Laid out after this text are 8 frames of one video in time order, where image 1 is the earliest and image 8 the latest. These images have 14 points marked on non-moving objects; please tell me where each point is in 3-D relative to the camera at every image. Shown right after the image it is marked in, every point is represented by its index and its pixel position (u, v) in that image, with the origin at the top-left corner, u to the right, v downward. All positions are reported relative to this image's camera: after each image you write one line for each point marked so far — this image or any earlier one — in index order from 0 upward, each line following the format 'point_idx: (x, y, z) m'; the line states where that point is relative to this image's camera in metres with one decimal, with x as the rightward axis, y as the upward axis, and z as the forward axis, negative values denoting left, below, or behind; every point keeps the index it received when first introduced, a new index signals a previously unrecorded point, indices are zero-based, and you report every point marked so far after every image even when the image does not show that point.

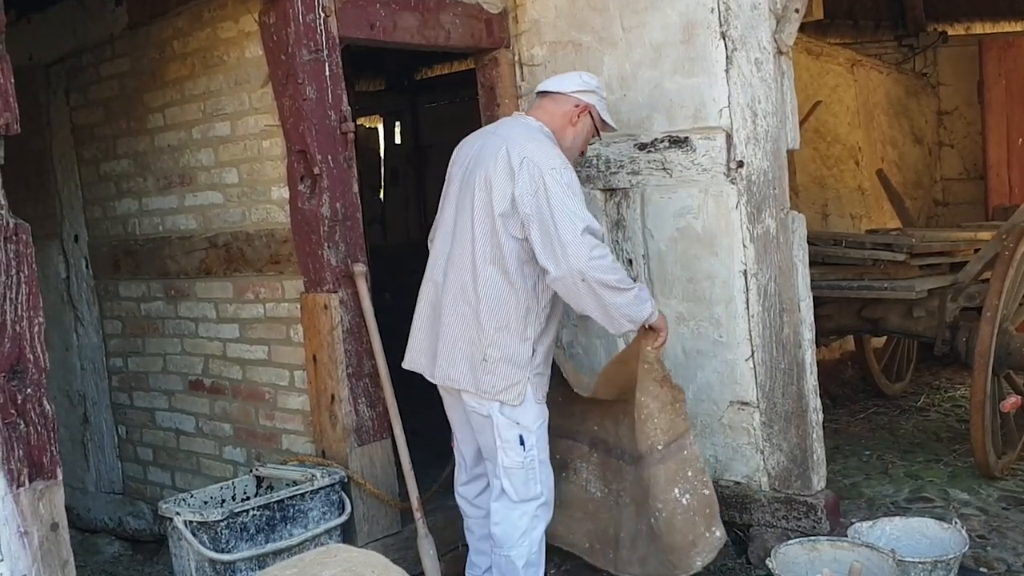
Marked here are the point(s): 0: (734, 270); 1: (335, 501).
0: (+0.8, +0.1, +4.0) m
1: (-0.6, -0.7, +3.6) m
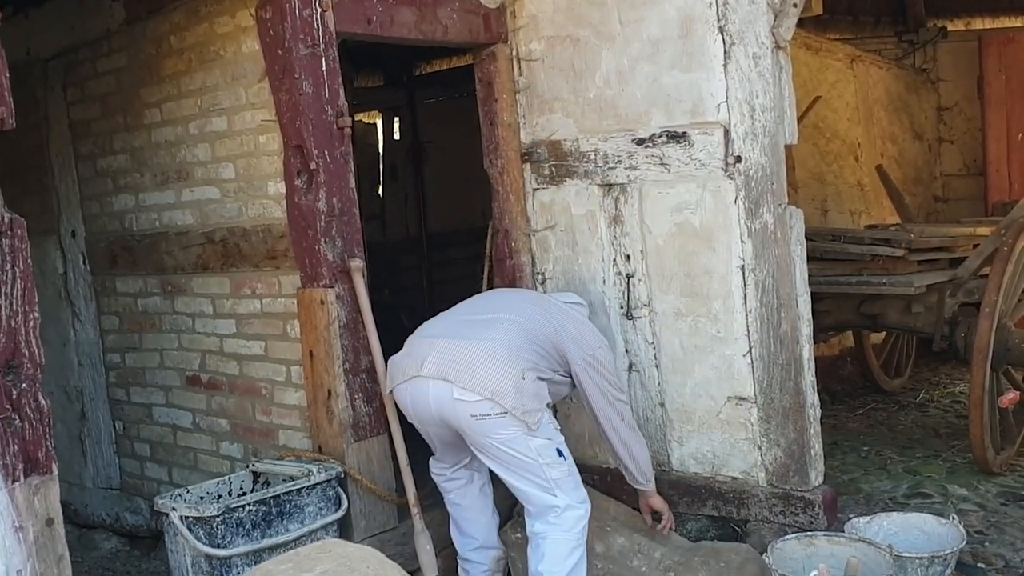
0: (+0.8, +0.1, +4.0) m
1: (-0.6, -0.7, +3.6) m
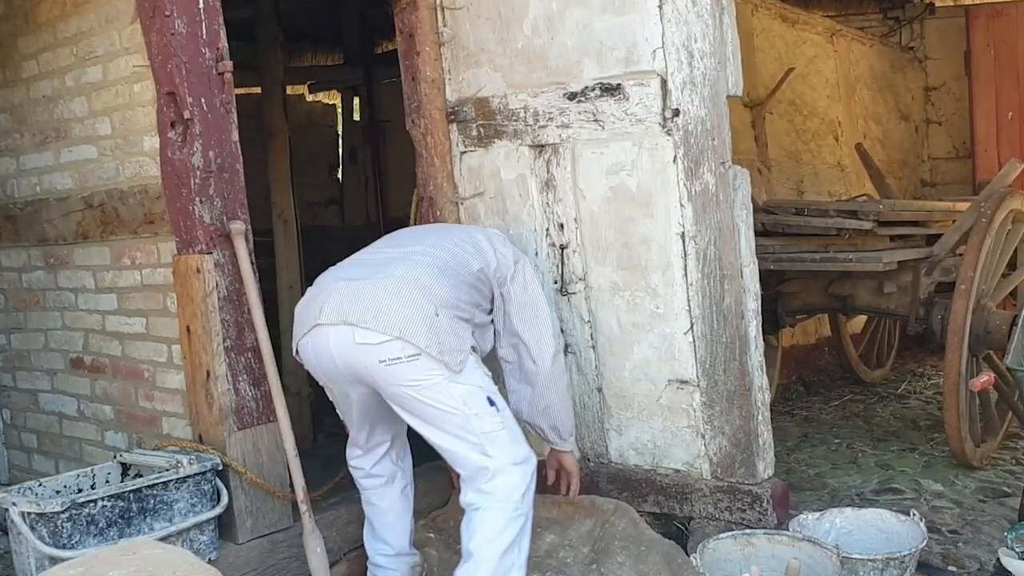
0: (+0.5, +0.2, +3.5) m
1: (-0.9, -0.6, +3.2) m
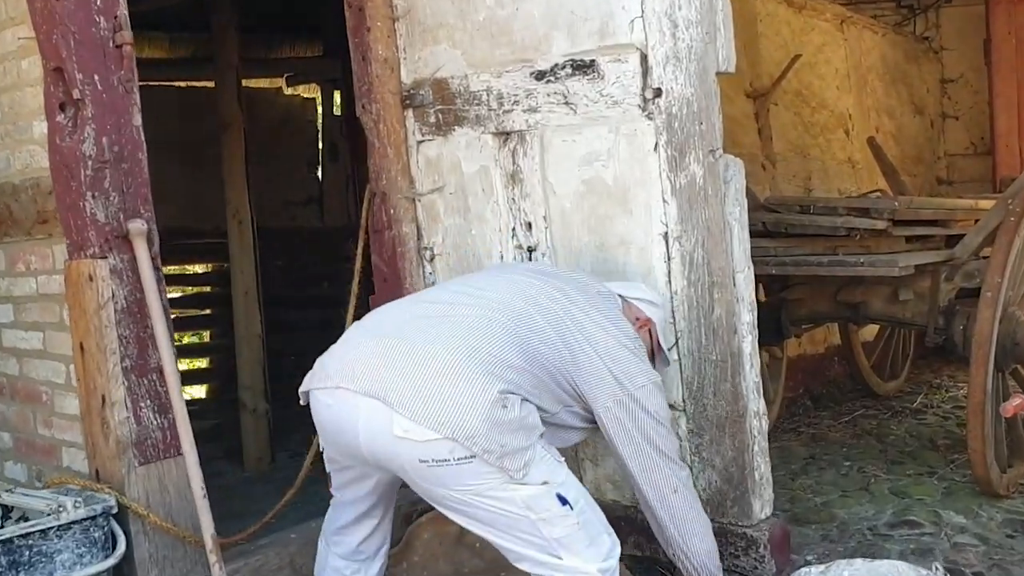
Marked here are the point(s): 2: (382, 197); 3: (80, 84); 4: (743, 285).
0: (+0.4, +0.1, +3.0) m
1: (-1.0, -0.6, +2.7) m
2: (-0.4, +0.3, +3.7) m
3: (-1.0, +0.5, +2.7) m
4: (+0.6, 0.0, +3.0) m
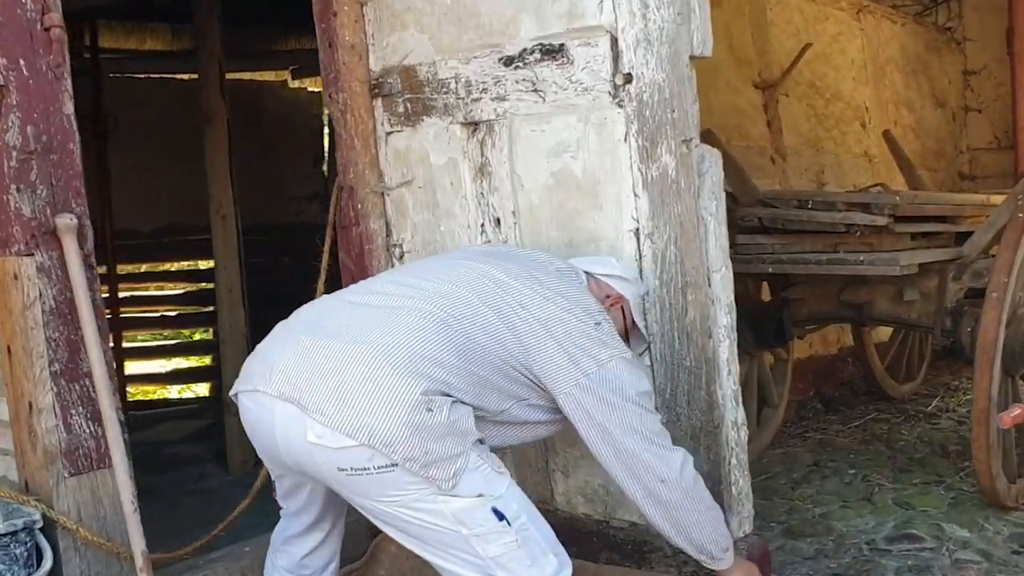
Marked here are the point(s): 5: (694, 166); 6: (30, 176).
0: (+0.3, +0.1, +2.8) m
1: (-1.1, -0.6, +2.5) m
2: (-0.5, +0.3, +3.5) m
3: (-1.1, +0.5, +2.5) m
4: (+0.5, 0.0, +2.8) m
5: (+0.4, +0.3, +2.7) m
6: (-1.1, +0.3, +2.6) m
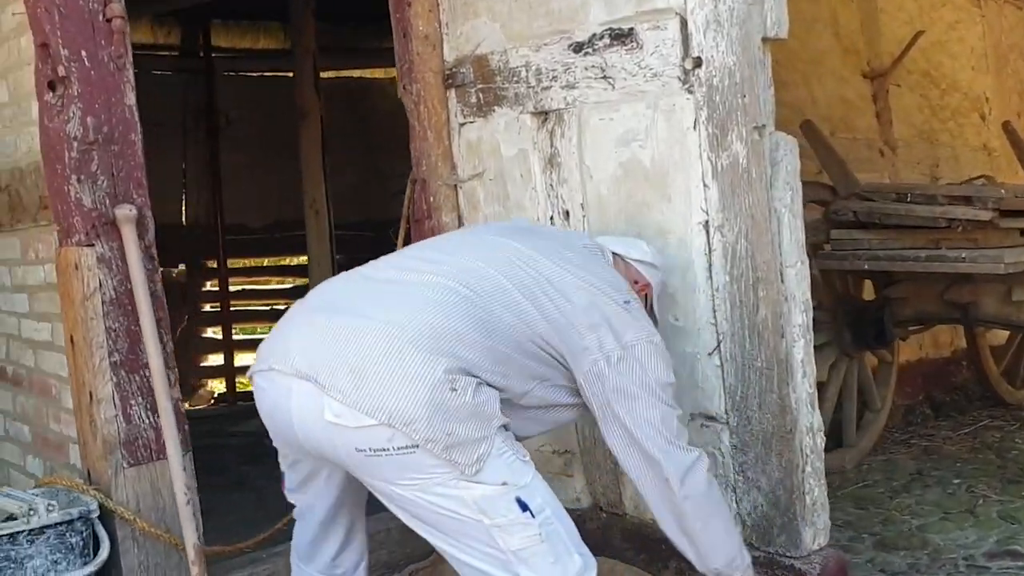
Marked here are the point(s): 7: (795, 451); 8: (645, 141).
0: (+0.4, +0.2, +2.7) m
1: (-1.0, -0.6, +2.5) m
2: (-0.3, +0.3, +3.5) m
3: (-1.0, +0.5, +2.6) m
4: (+0.7, 0.0, +2.6) m
5: (+0.6, +0.3, +2.6) m
6: (-1.0, +0.3, +2.6) m
7: (+0.7, -0.4, +2.7) m
8: (+0.3, +0.4, +2.8) m
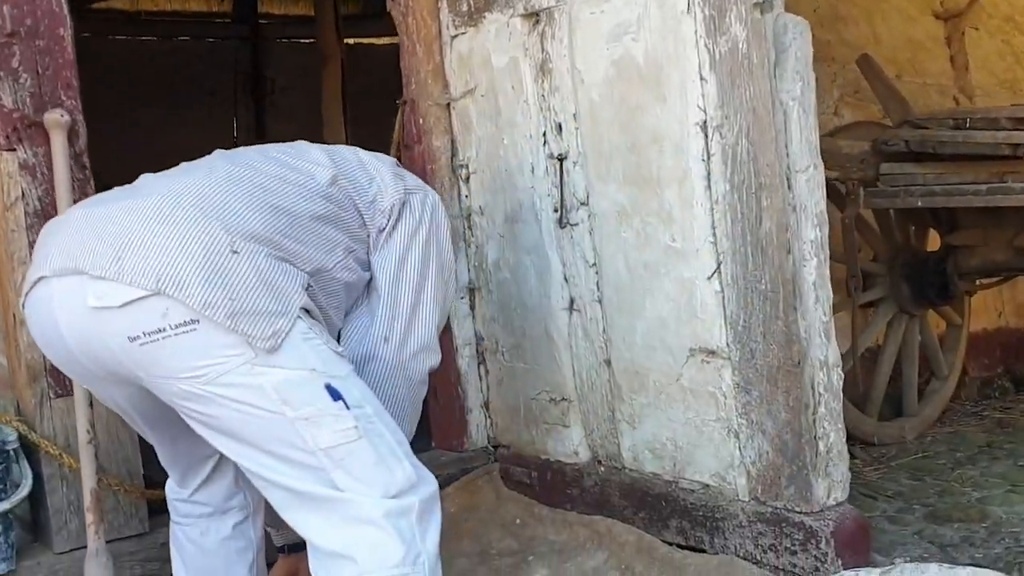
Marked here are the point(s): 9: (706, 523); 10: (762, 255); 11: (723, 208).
0: (+0.4, +0.3, +2.3) m
1: (-1.1, -0.4, +2.3) m
2: (-0.3, +0.5, +3.2) m
3: (-1.1, +0.7, +2.3) m
4: (+0.6, +0.2, +2.2) m
5: (+0.5, +0.5, +2.2) m
6: (-1.0, +0.5, +2.3) m
7: (+0.6, -0.2, +2.3) m
8: (+0.3, +0.5, +2.4) m
9: (+0.4, -0.5, +2.5) m
10: (+0.5, +0.1, +2.2) m
11: (+0.4, +0.2, +2.3) m
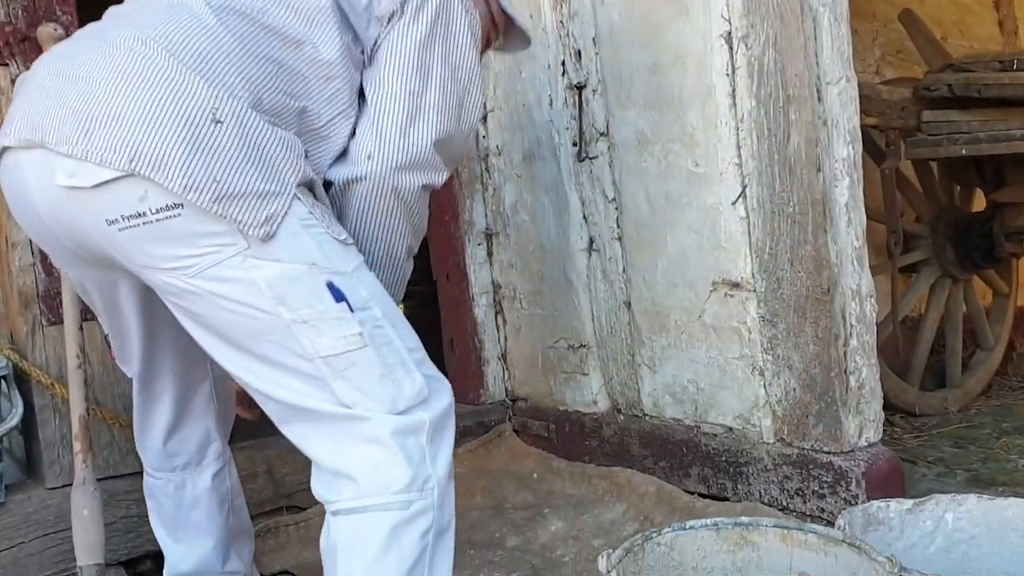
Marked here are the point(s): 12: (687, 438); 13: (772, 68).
0: (+0.4, +0.5, +2.2) m
1: (-1.0, -0.2, +2.2) m
2: (-0.2, +0.7, +3.0) m
3: (-1.1, +0.9, +2.2) m
4: (+0.6, +0.3, +2.1) m
5: (+0.5, +0.6, +2.1) m
6: (-1.0, +0.6, +2.3) m
7: (+0.6, -0.1, +2.1) m
8: (+0.3, +0.7, +2.3) m
9: (+0.4, -0.4, +2.3) m
10: (+0.5, +0.2, +2.1) m
11: (+0.4, +0.3, +2.1) m
12: (+0.4, -0.3, +2.4) m
13: (+0.5, +0.4, +2.1) m
